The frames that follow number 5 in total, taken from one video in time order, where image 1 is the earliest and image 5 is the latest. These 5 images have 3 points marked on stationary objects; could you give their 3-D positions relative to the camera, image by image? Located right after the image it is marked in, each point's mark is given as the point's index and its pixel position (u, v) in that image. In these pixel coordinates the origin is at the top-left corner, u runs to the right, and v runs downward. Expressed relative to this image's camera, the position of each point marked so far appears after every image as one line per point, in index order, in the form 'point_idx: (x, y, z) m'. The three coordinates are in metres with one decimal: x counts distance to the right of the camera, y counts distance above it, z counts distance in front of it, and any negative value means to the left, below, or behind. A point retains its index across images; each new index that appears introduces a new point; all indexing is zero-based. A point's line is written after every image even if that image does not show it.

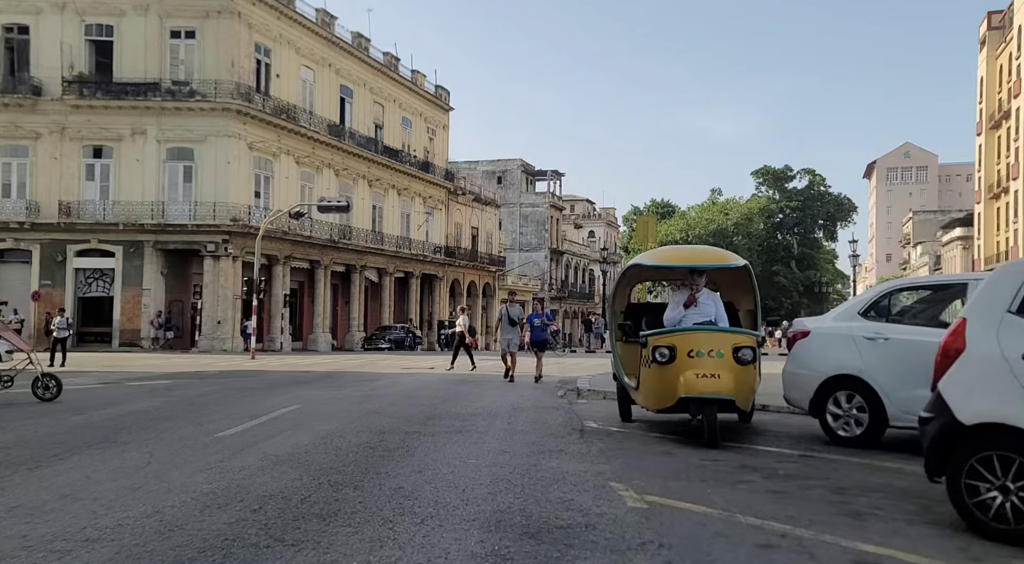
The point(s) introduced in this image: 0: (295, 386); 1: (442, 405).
0: (-4.3, -2.0, +16.4) m
1: (-0.9, -1.7, +11.0) m
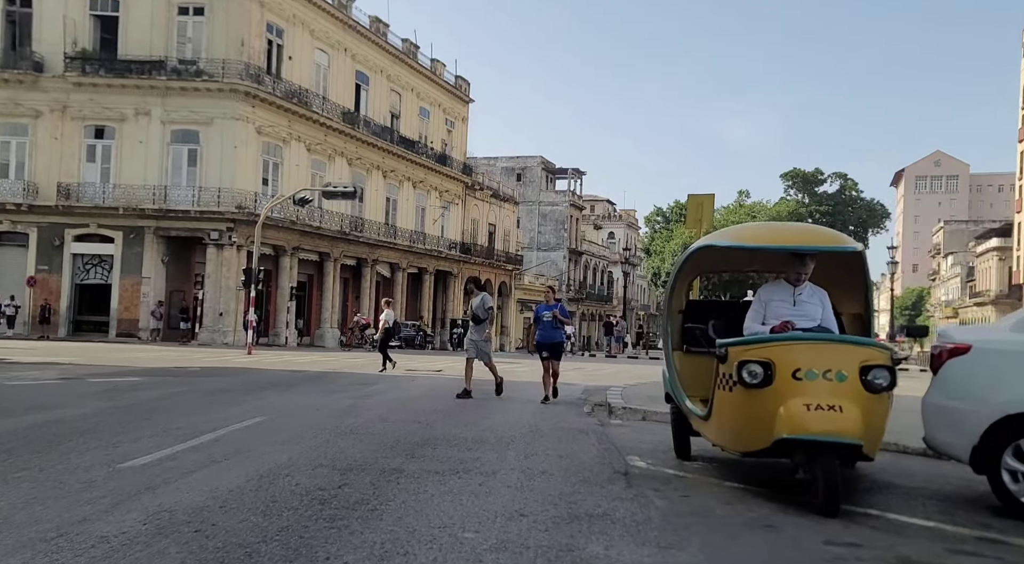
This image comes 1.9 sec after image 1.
0: (-4.0, -1.8, +14.1) m
1: (-0.7, -1.5, +8.7) m
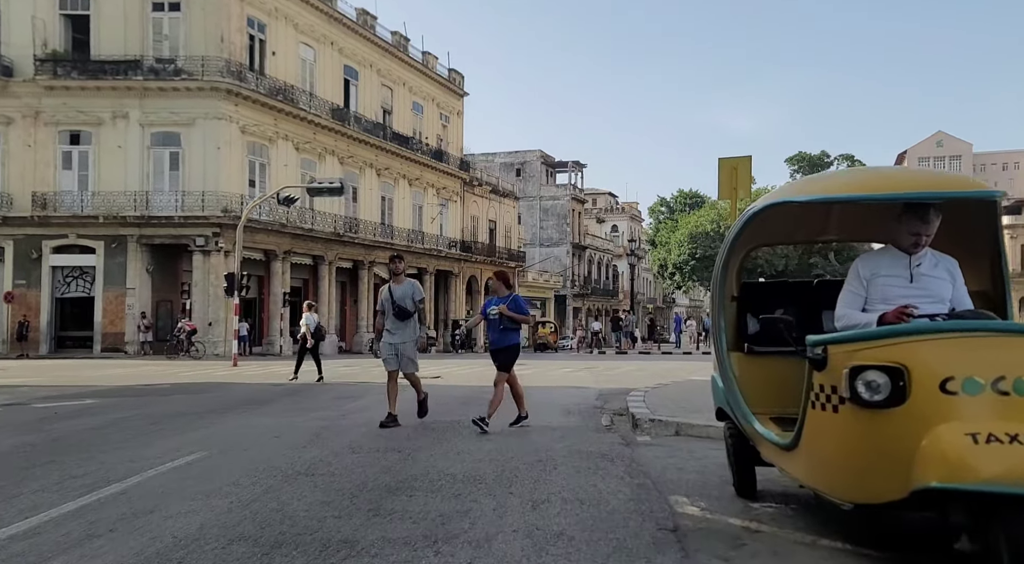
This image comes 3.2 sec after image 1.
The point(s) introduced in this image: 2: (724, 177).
0: (-3.9, -1.9, +12.3) m
1: (-0.7, -1.4, +6.9) m
2: (+2.2, +1.1, +8.9) m
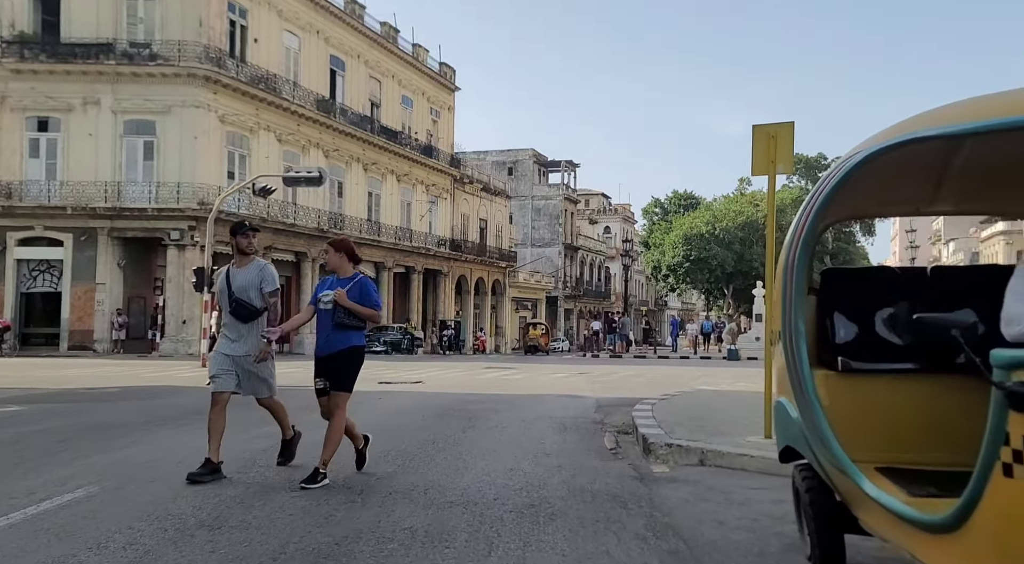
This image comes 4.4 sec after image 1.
0: (-4.1, -1.8, +10.6) m
1: (-0.8, -1.3, +5.2) m
2: (+2.1, +1.2, +7.2) m
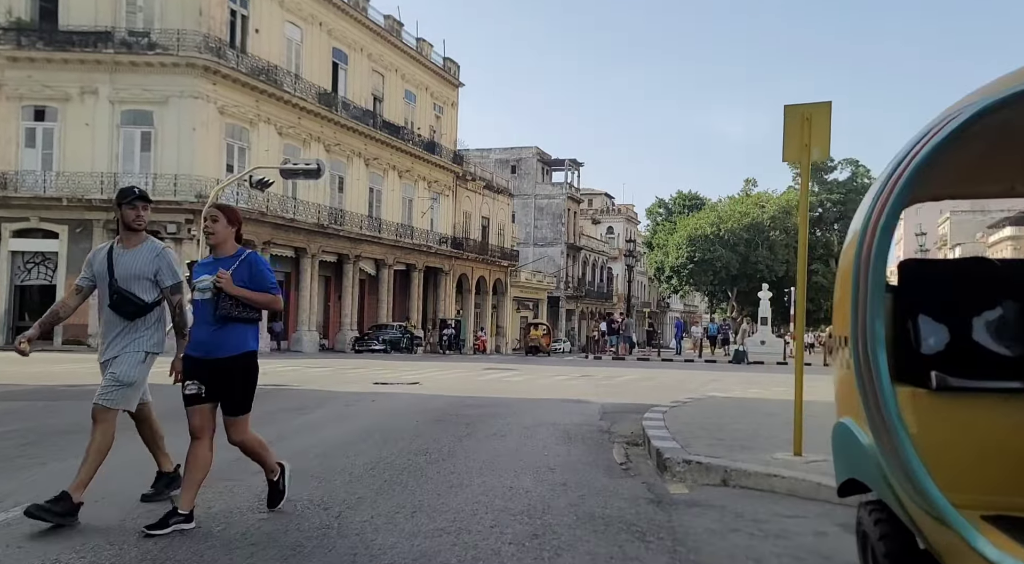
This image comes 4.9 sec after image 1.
0: (-4.1, -1.7, +10.0) m
1: (-0.8, -1.3, +4.5) m
2: (+2.2, +1.1, +6.6) m
